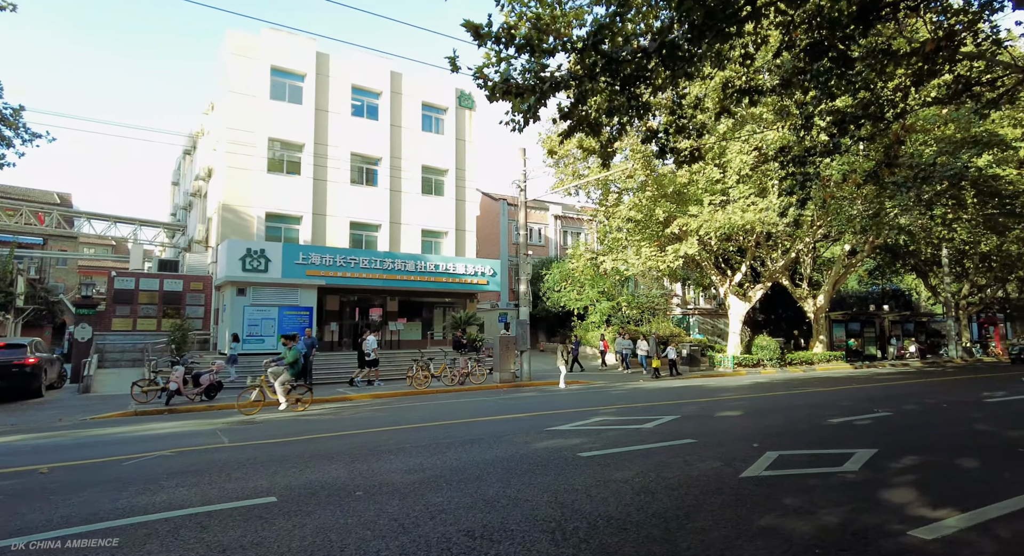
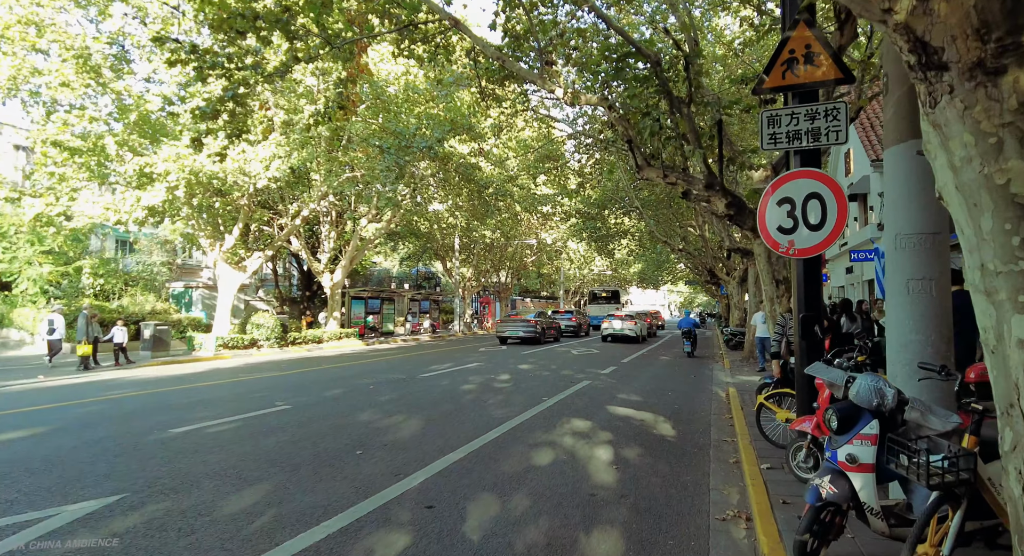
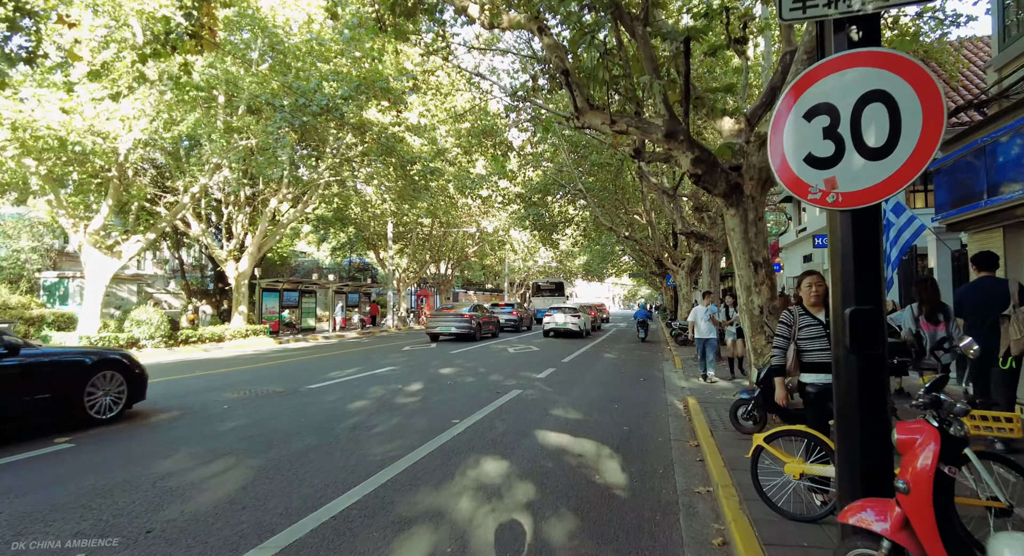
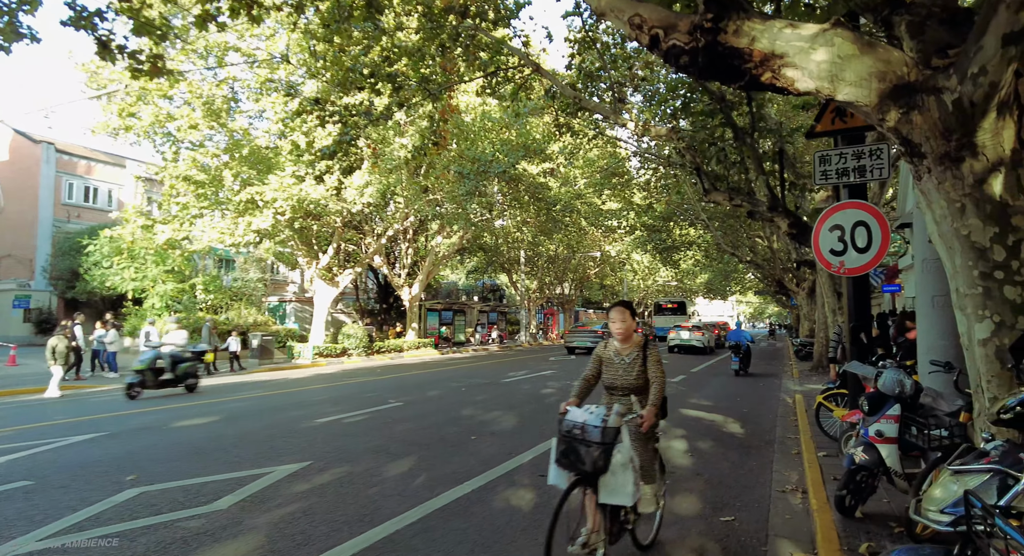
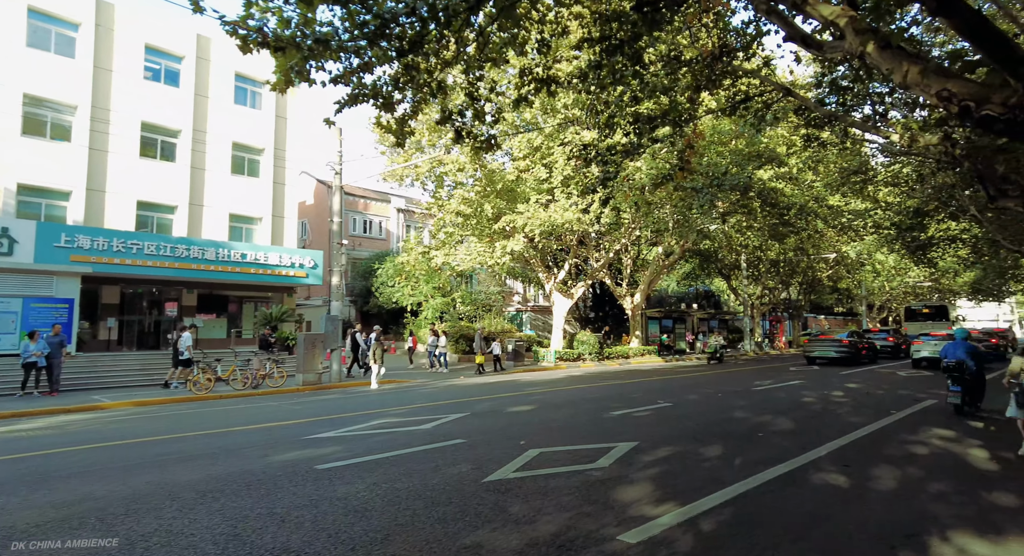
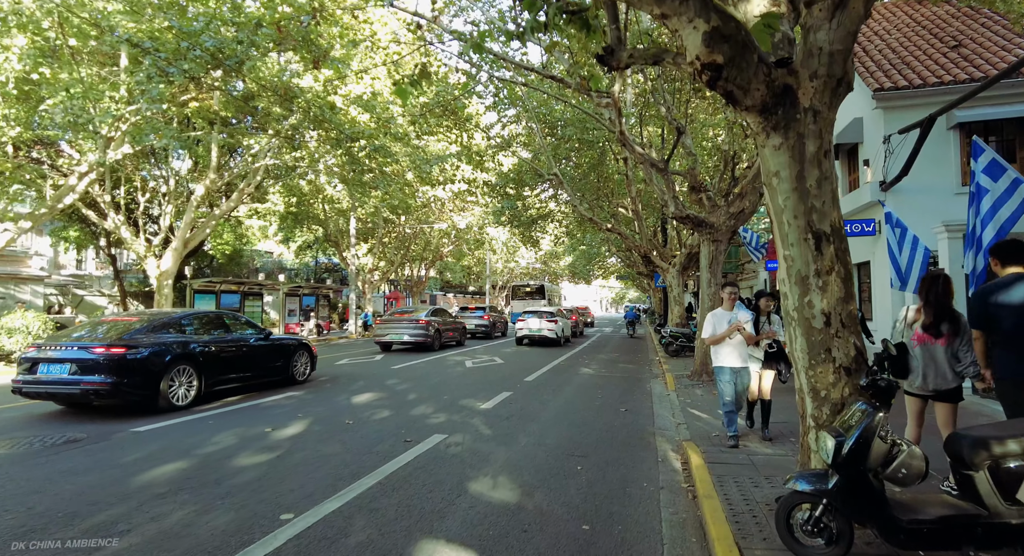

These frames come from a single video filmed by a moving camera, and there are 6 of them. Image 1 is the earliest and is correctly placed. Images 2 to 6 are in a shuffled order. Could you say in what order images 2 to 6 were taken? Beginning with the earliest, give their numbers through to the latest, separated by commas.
5, 4, 2, 3, 6
